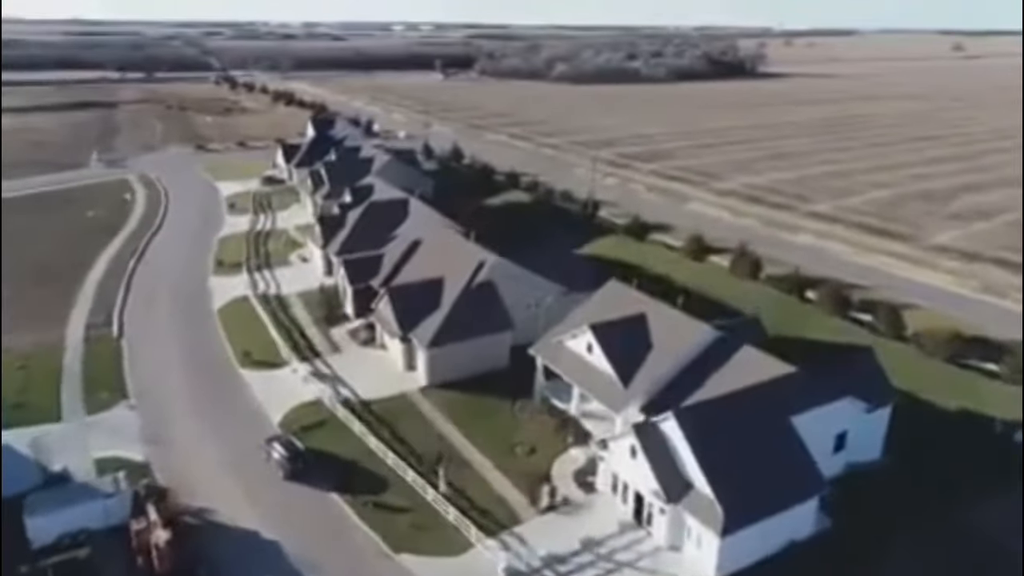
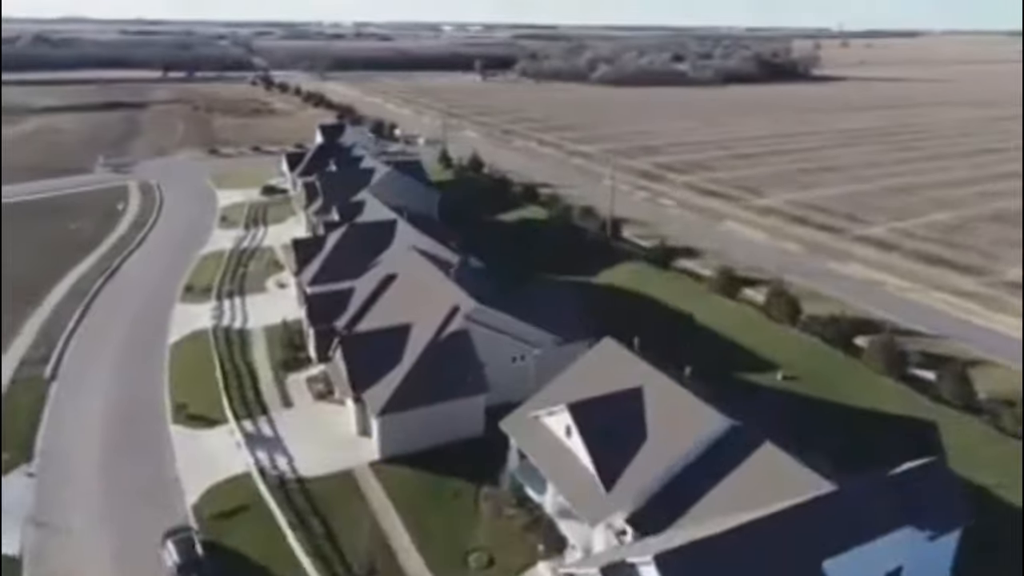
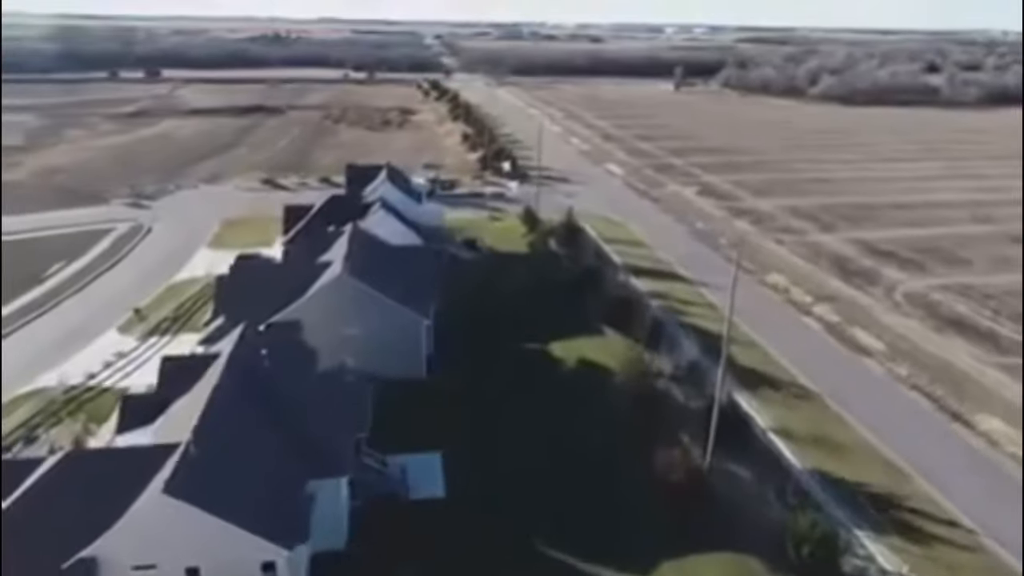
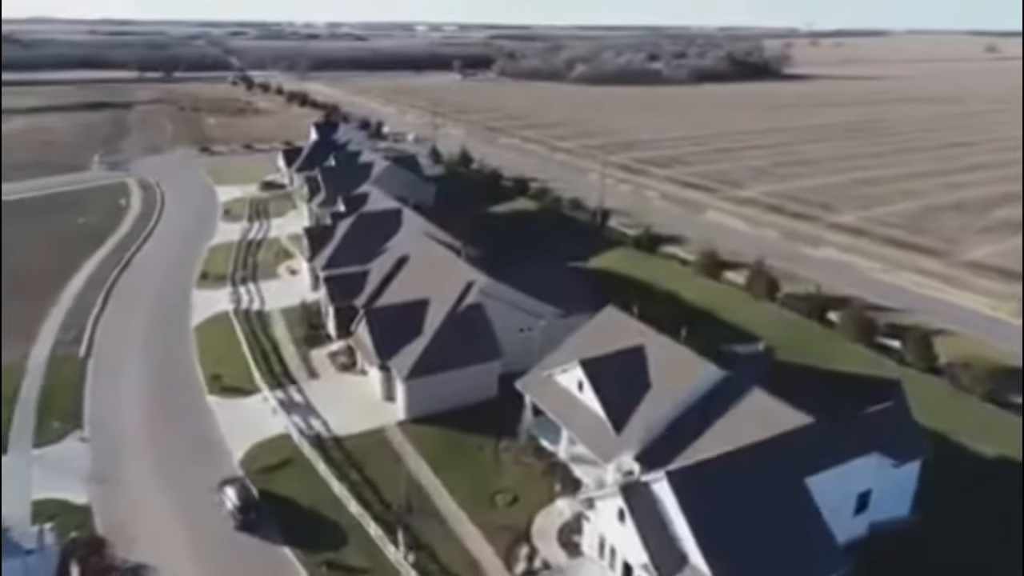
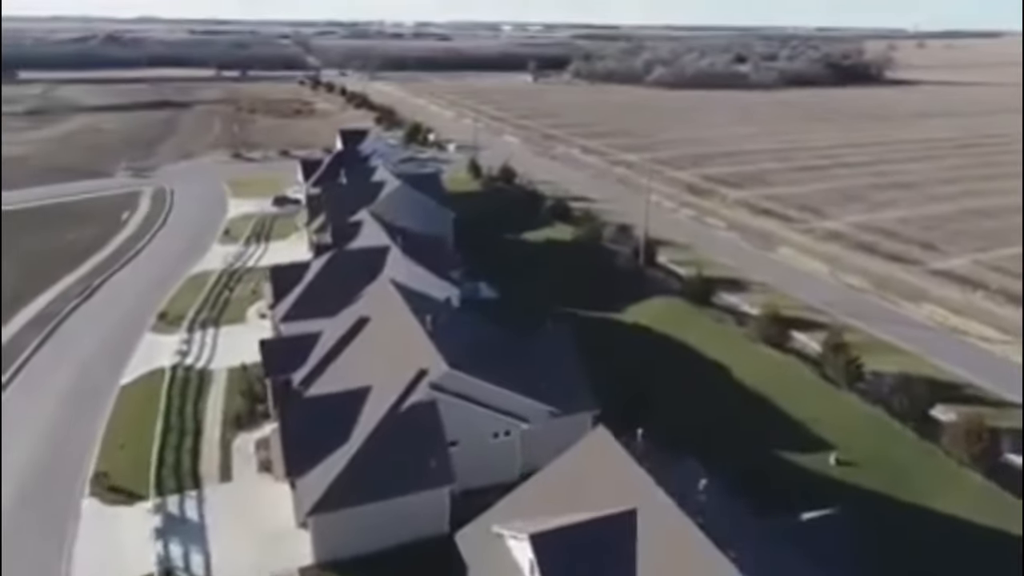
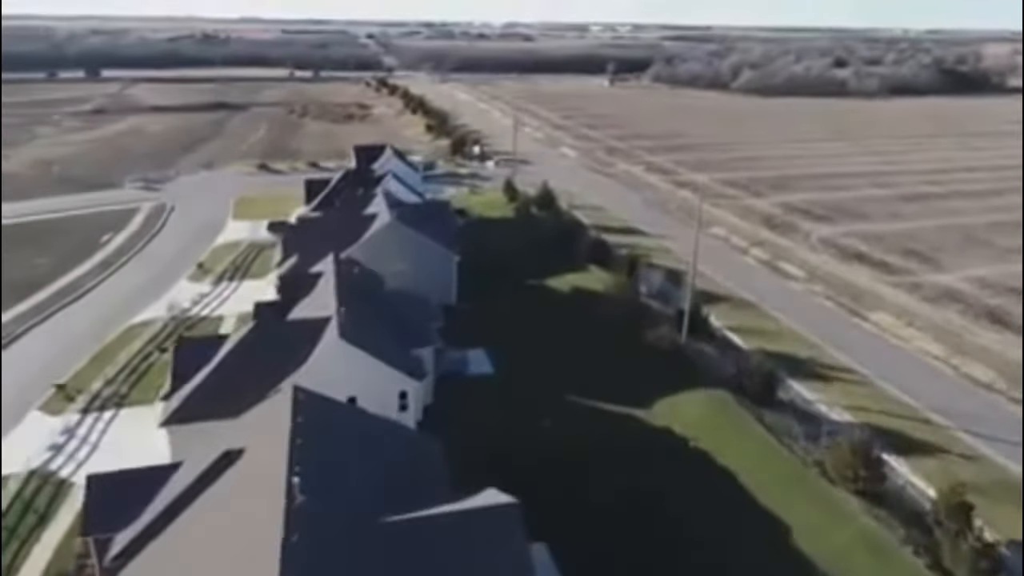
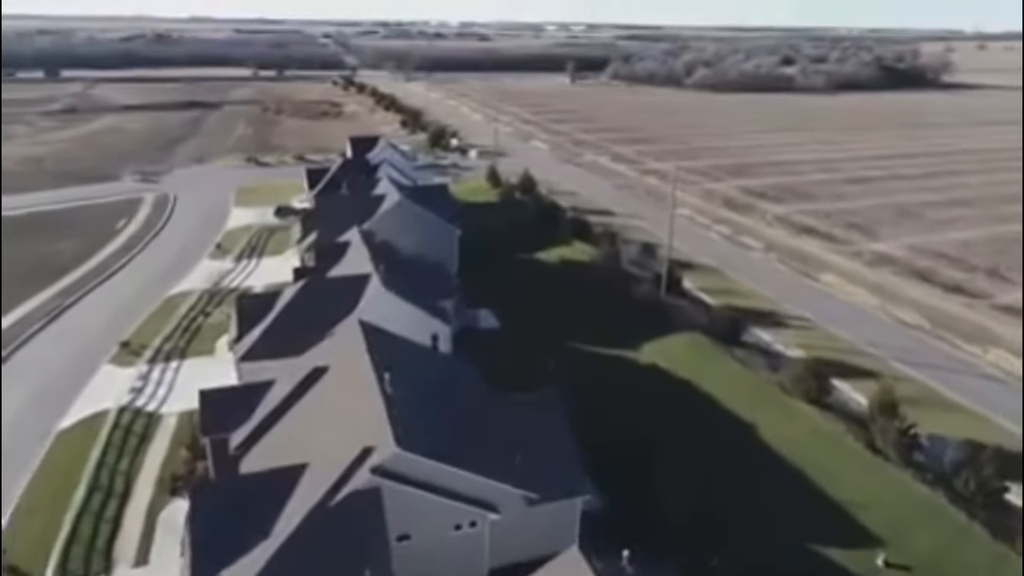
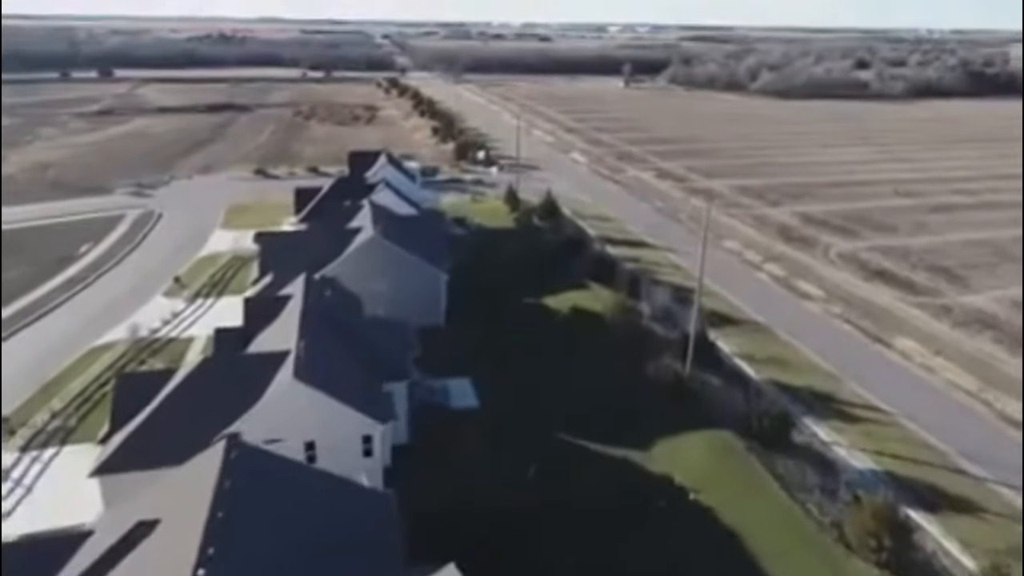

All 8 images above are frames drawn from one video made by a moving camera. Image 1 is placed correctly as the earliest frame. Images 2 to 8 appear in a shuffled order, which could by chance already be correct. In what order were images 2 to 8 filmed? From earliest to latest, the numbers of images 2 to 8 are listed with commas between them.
4, 2, 5, 7, 6, 8, 3
